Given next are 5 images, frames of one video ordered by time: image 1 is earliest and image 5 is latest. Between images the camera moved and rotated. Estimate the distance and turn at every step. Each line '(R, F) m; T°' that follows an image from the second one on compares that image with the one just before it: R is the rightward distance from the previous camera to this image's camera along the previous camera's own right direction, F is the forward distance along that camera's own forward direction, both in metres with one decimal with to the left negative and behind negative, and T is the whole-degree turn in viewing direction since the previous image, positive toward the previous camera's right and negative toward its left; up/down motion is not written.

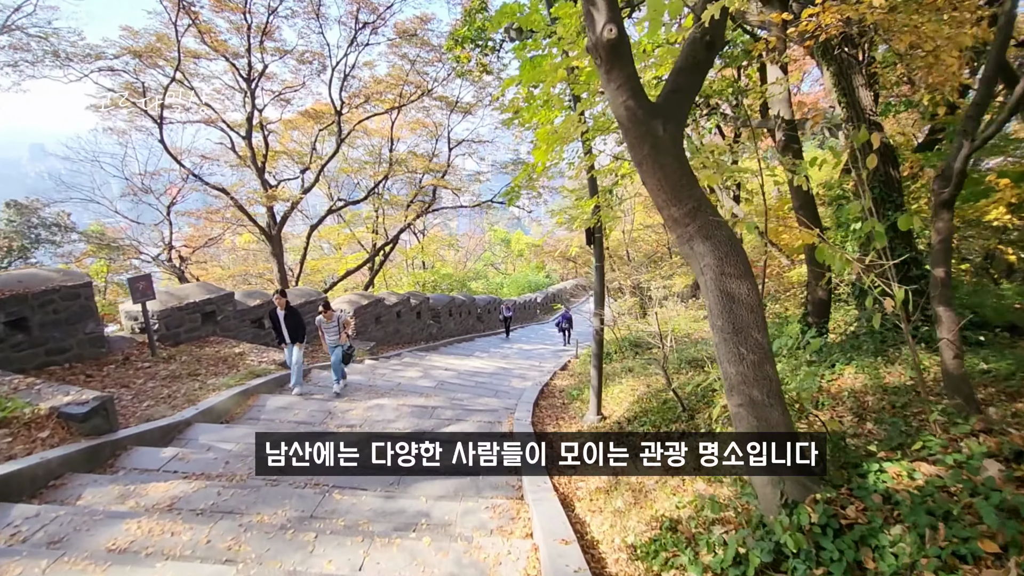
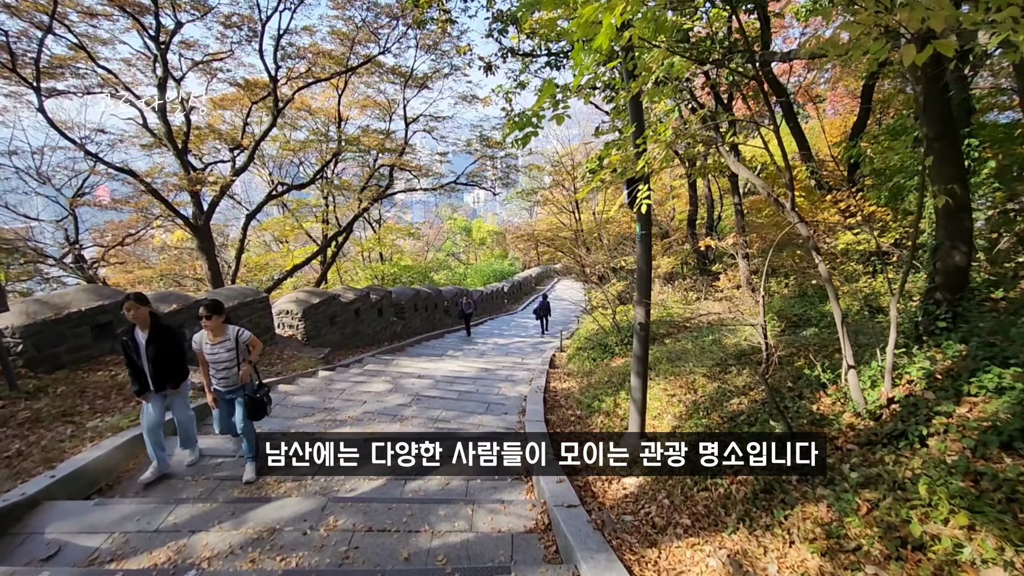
(-0.3, +1.3) m; +5°
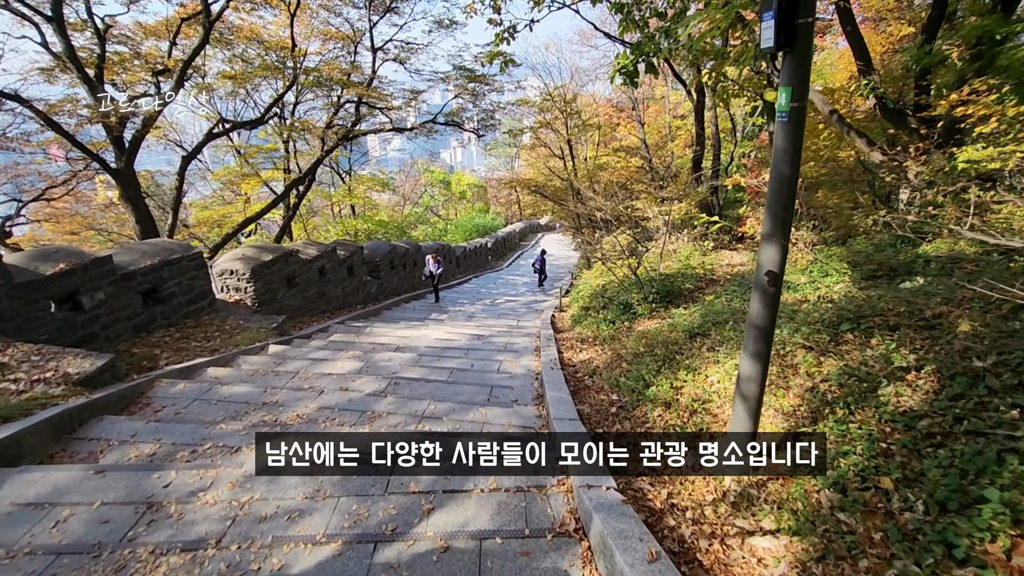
(-0.2, +1.4) m; +2°
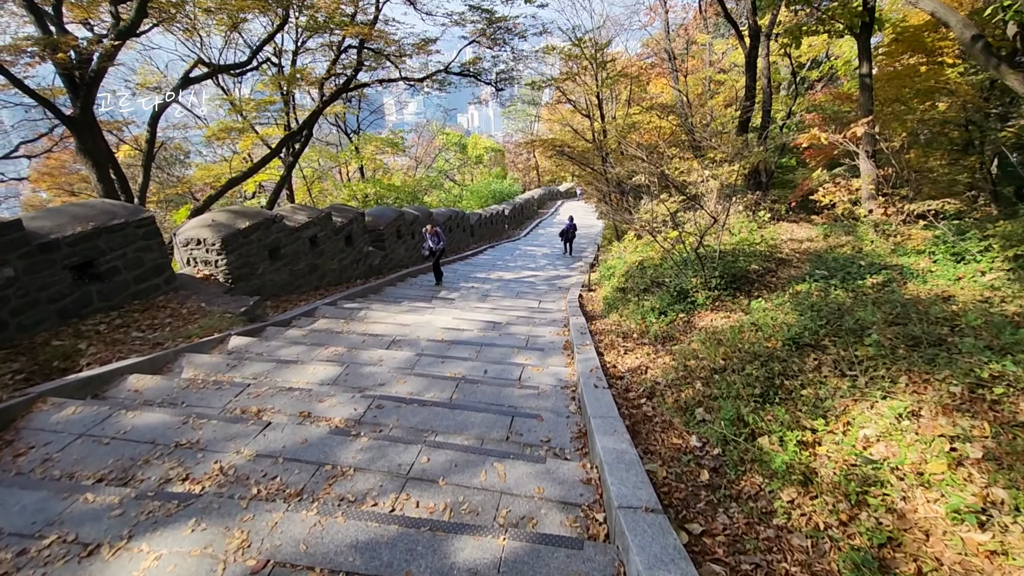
(-0.1, +1.2) m; -2°
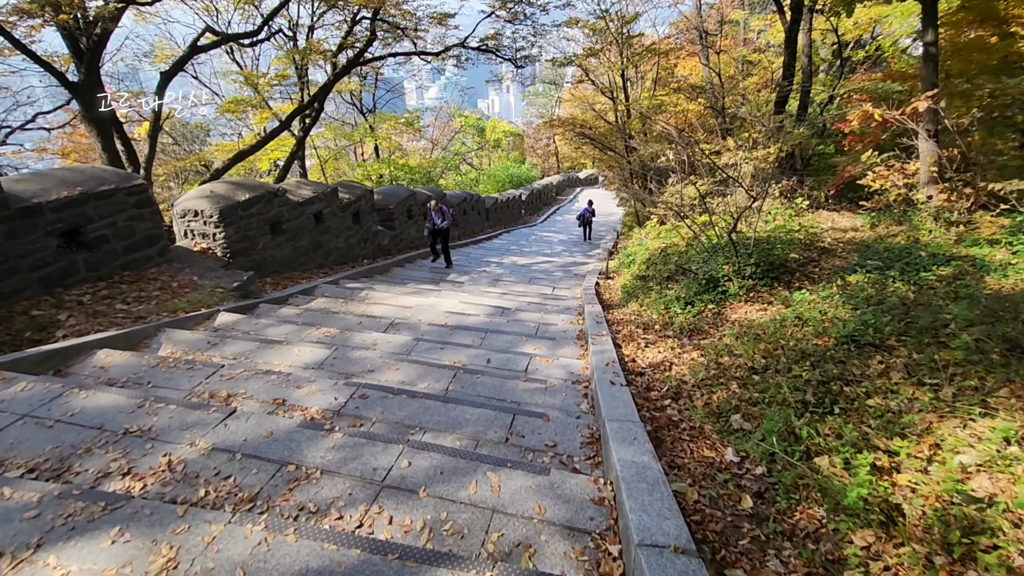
(+0.1, +0.4) m; -2°
